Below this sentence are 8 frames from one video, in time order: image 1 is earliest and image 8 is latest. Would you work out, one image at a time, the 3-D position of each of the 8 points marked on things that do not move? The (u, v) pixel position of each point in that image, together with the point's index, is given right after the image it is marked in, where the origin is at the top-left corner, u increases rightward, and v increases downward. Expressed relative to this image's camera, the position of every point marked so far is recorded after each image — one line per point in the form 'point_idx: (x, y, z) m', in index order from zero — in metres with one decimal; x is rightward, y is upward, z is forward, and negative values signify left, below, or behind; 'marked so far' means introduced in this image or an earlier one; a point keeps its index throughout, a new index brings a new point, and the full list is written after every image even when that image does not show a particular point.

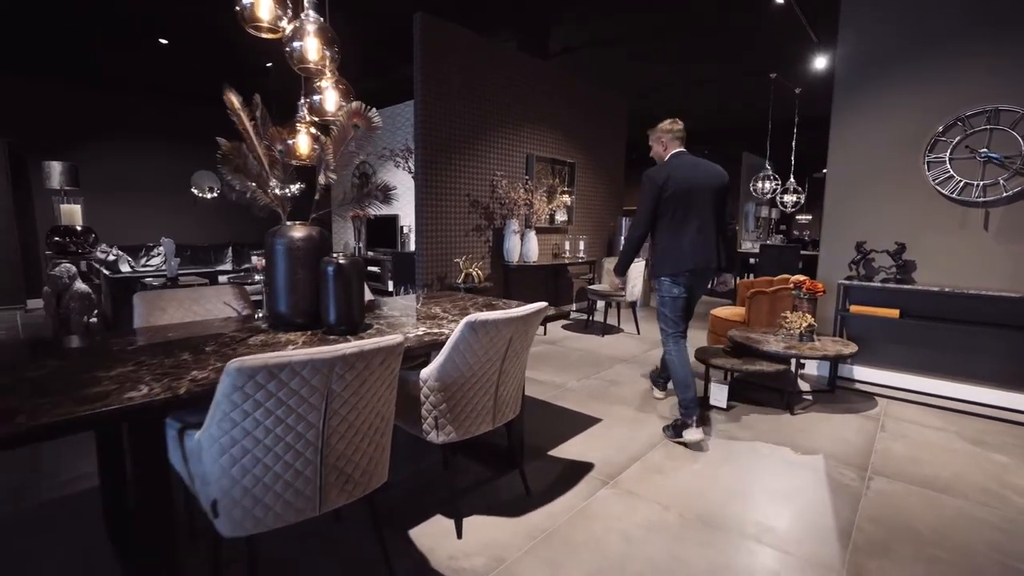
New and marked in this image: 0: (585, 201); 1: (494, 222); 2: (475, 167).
0: (+0.9, +1.1, +6.2) m
1: (-0.2, +0.7, +5.1) m
2: (-0.4, +1.2, +4.8) m
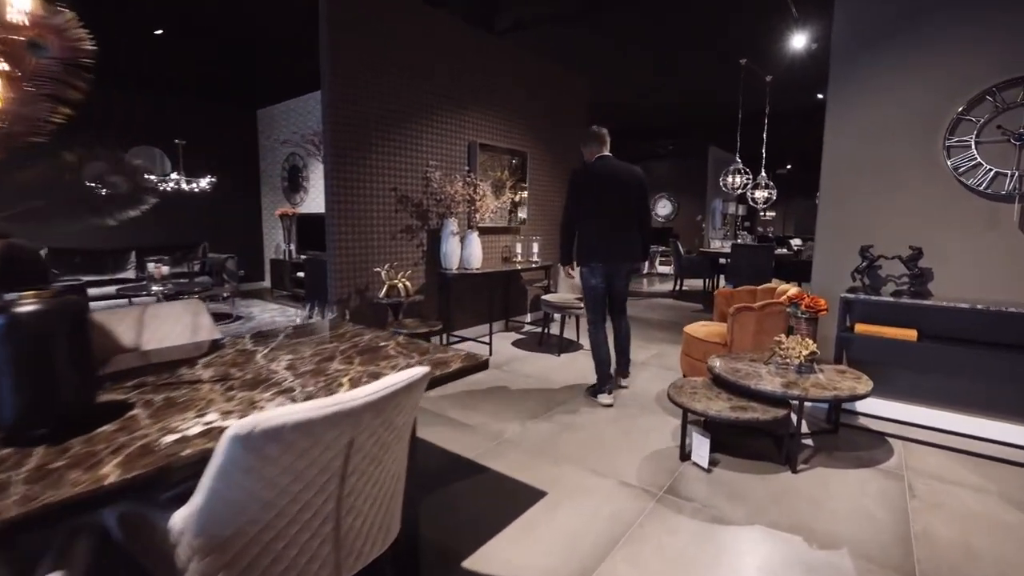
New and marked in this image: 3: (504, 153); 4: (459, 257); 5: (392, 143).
0: (+0.3, +1.0, +5.5) m
1: (-0.7, +0.6, +4.3) m
2: (-0.9, +1.1, +4.0) m
3: (-0.1, +1.4, +4.9) m
4: (-0.5, +0.3, +4.3) m
5: (-1.0, +1.2, +3.9) m
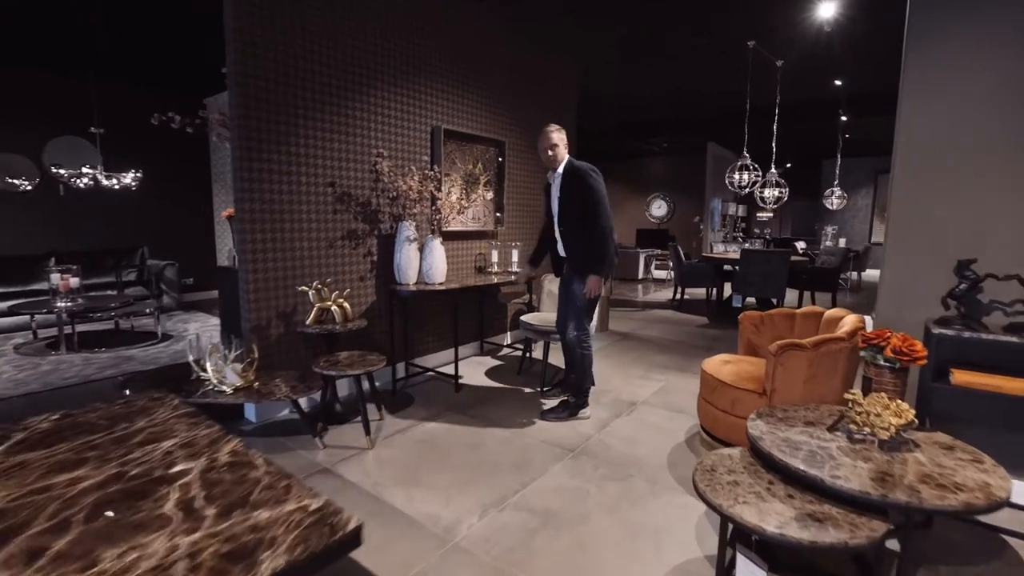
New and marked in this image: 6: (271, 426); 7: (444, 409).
0: (+0.1, +0.9, +4.6) m
1: (-0.9, +0.4, +3.4) m
2: (-1.1, +0.9, +3.2) m
3: (-0.3, +1.2, +4.1) m
4: (-0.7, +0.1, +3.5) m
5: (-1.2, +1.0, +3.1) m
6: (-1.4, -0.8, +2.8) m
7: (-0.4, -0.8, +3.1) m
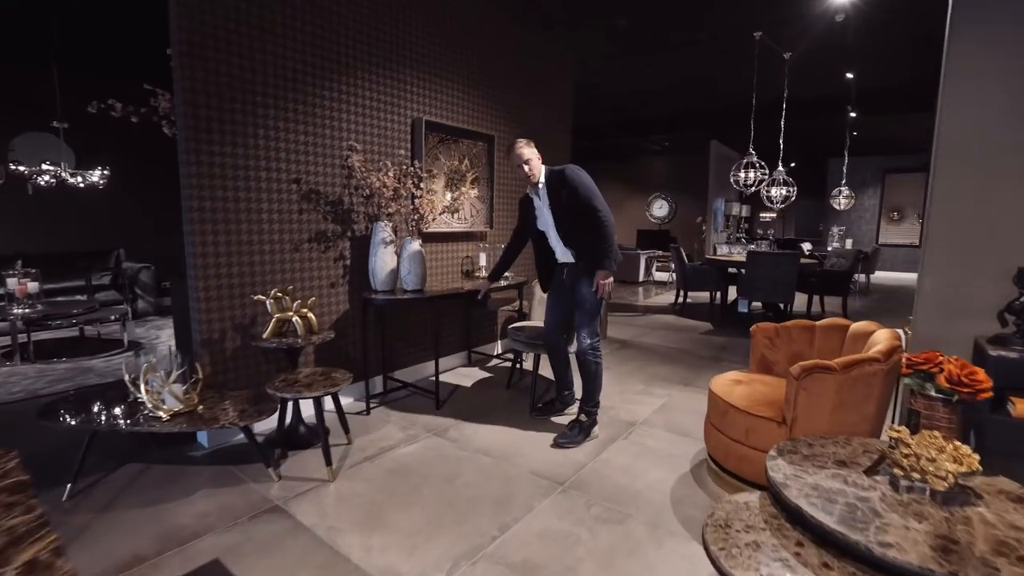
0: (0.0, +0.8, +4.3) m
1: (-1.0, +0.4, +3.1) m
2: (-1.2, +0.9, +2.9) m
3: (-0.4, +1.2, +3.8) m
4: (-0.8, +0.1, +3.2) m
5: (-1.3, +1.0, +2.7) m
6: (-1.5, -0.8, +2.5) m
7: (-0.5, -0.8, +2.8) m
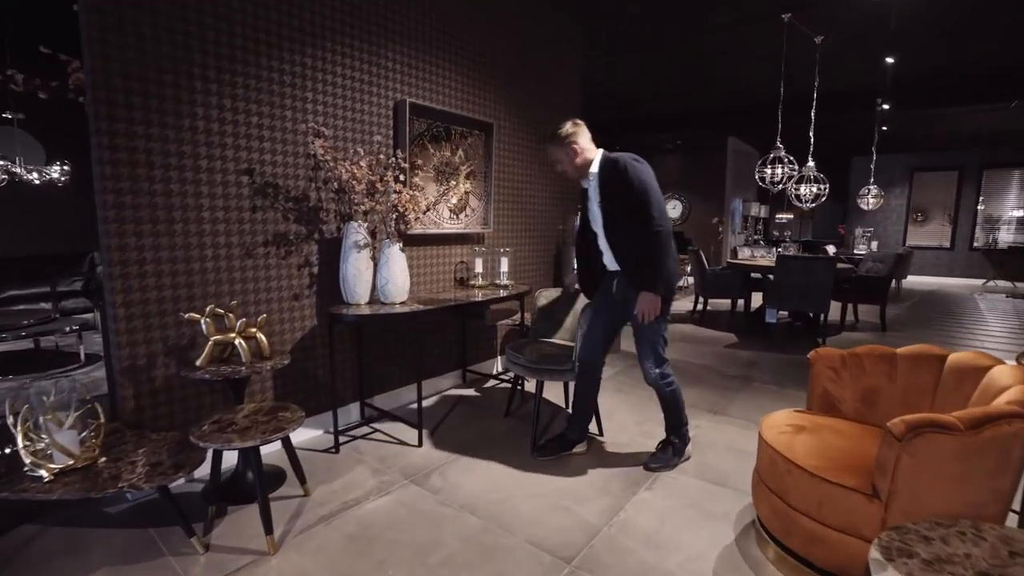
0: (0.0, +0.8, +3.8) m
1: (-1.0, +0.3, +2.6) m
2: (-1.2, +0.8, +2.4) m
3: (-0.4, +1.1, +3.3) m
4: (-0.8, 0.0, +2.7) m
5: (-1.3, +0.9, +2.3) m
6: (-1.5, -0.9, +2.0) m
7: (-0.5, -0.9, +2.3) m
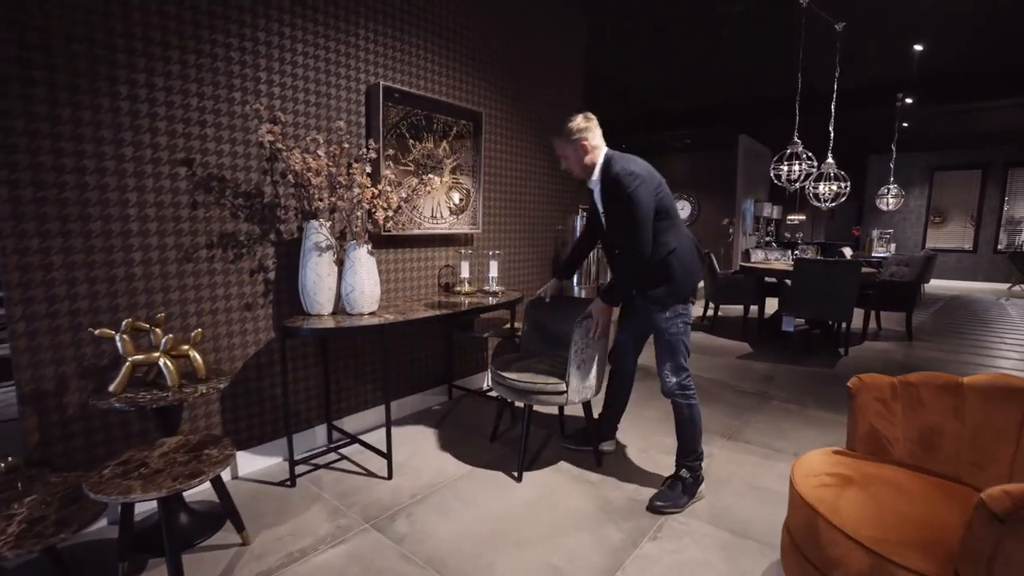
0: (-0.1, +0.7, +3.5) m
1: (-1.1, +0.3, +2.3) m
2: (-1.3, +0.8, +2.0) m
3: (-0.4, +1.1, +2.9) m
4: (-0.8, 0.0, +2.3) m
5: (-1.3, +0.9, +1.9) m
6: (-1.6, -0.9, +1.7) m
7: (-0.6, -0.9, +2.0) m
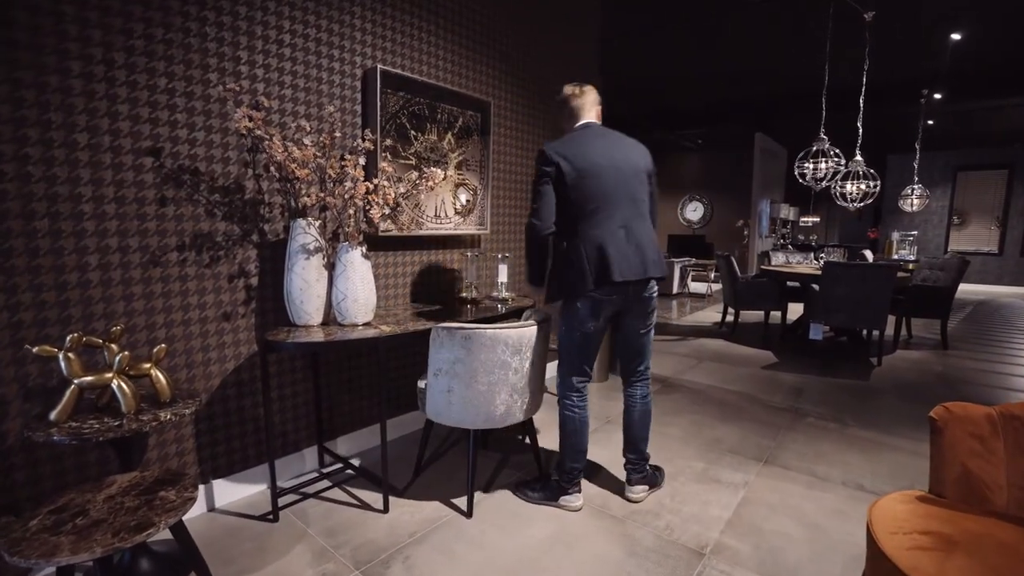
0: (0.0, +0.7, +3.2) m
1: (-1.1, +0.2, +2.0) m
2: (-1.2, +0.8, +1.8) m
3: (-0.4, +1.0, +2.7) m
4: (-0.8, 0.0, +2.1) m
5: (-1.3, +0.8, +1.7) m
6: (-1.5, -1.0, +1.4) m
7: (-0.6, -1.0, +1.7) m
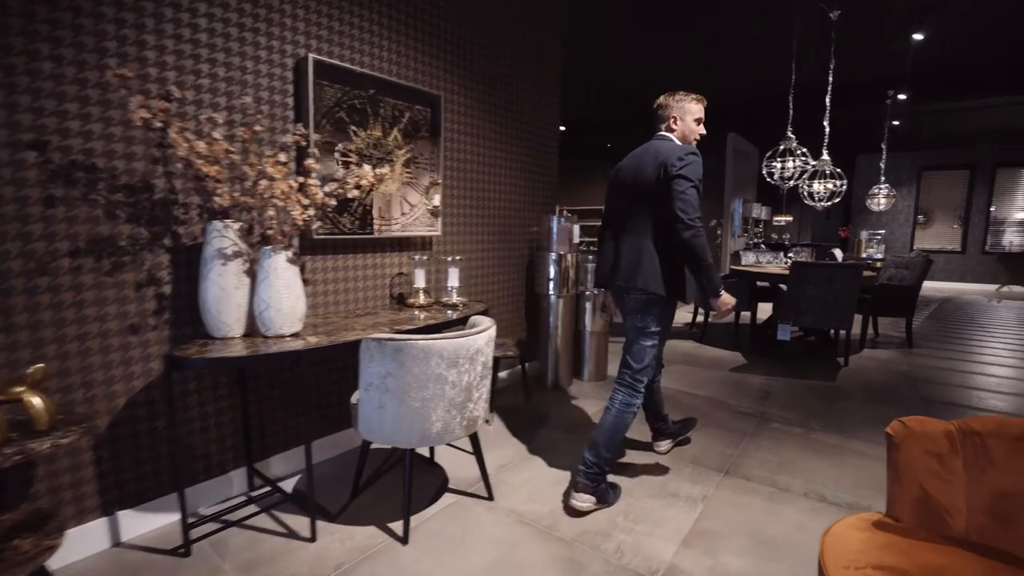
0: (-0.3, +0.7, +3.1) m
1: (-1.3, +0.2, +1.8) m
2: (-1.4, +0.7, +1.6) m
3: (-0.6, +1.0, +2.5) m
4: (-1.0, -0.1, +1.9) m
5: (-1.5, +0.8, +1.5) m
6: (-1.7, -1.0, +1.2) m
7: (-0.8, -1.0, +1.5) m
